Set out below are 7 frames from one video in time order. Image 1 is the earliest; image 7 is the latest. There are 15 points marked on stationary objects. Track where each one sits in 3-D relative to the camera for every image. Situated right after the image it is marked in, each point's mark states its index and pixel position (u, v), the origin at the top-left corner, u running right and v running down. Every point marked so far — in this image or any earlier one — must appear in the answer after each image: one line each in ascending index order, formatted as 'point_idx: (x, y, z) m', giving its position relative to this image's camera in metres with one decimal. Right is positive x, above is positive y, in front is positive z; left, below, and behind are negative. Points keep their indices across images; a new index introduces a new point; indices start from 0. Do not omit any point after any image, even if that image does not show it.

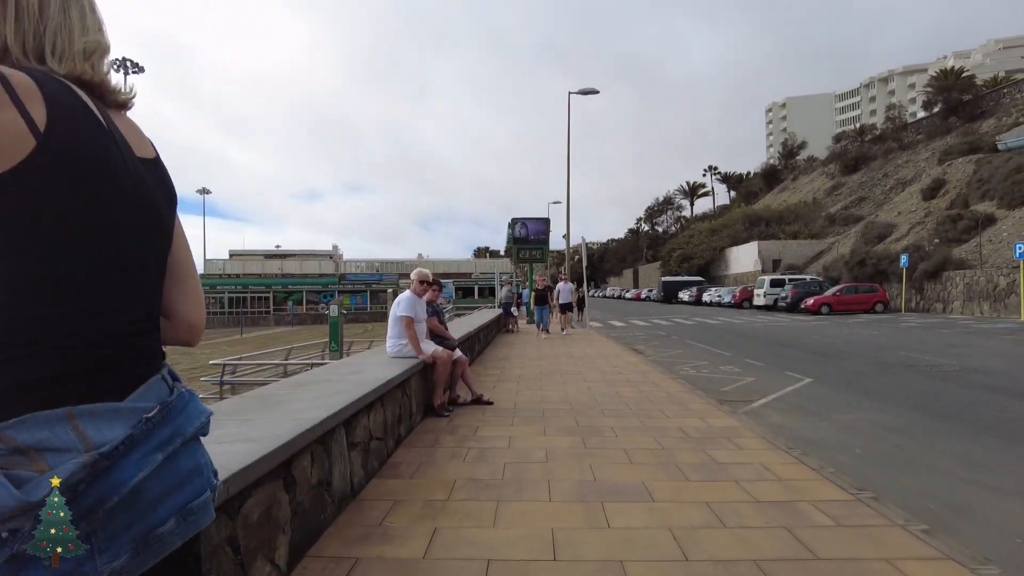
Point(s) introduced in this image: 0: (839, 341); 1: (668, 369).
0: (+9.5, -1.5, +18.8) m
1: (+2.9, -1.6, +12.4) m
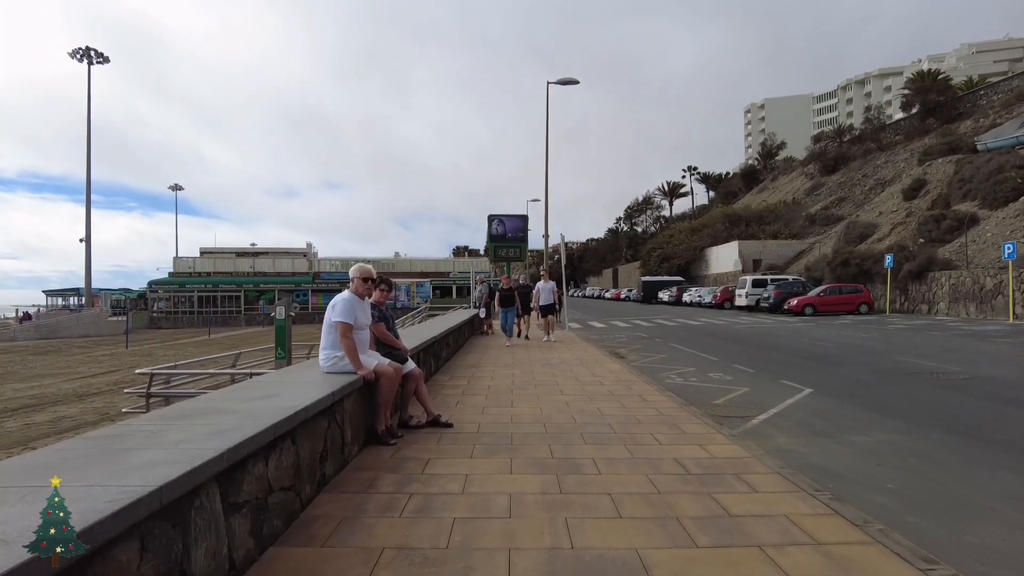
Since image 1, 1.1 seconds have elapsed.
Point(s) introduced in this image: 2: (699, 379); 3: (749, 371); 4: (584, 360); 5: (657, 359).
0: (+8.7, -1.6, +17.9) m
1: (+2.4, -1.6, +11.3) m
2: (+3.2, -1.6, +11.3) m
3: (+4.4, -1.5, +12.0) m
4: (+1.3, -1.3, +11.9) m
5: (+3.2, -1.5, +14.2) m
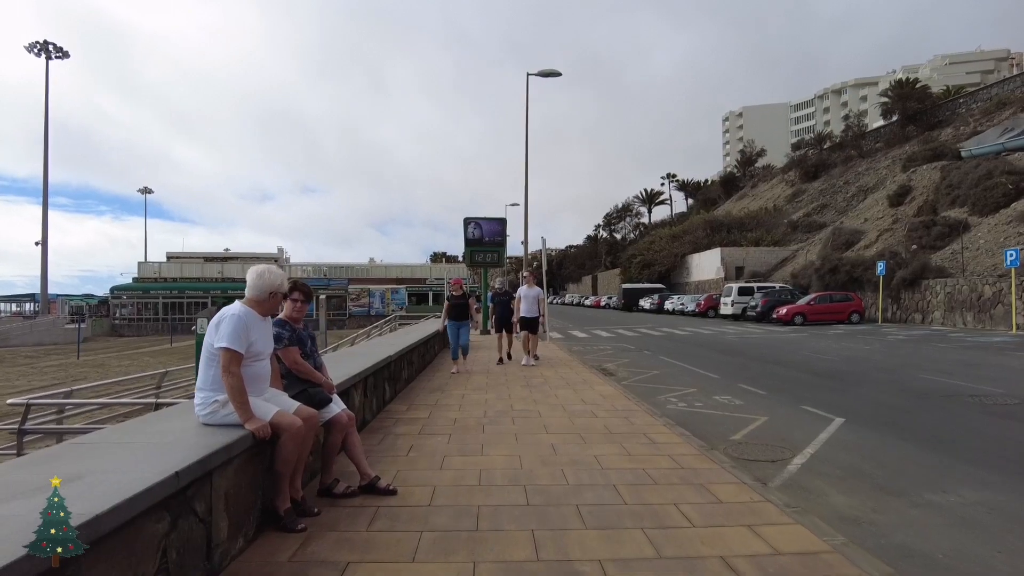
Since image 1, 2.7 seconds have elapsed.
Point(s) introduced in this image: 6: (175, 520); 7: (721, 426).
0: (+8.1, -1.8, +16.5) m
1: (+2.0, -1.7, +9.7) m
2: (+2.8, -1.7, +9.6) m
3: (+4.0, -1.7, +10.4) m
4: (+0.9, -1.5, +10.2) m
5: (+2.7, -1.7, +12.6) m
6: (-1.5, -1.0, +2.8) m
7: (+2.6, -1.7, +7.8) m
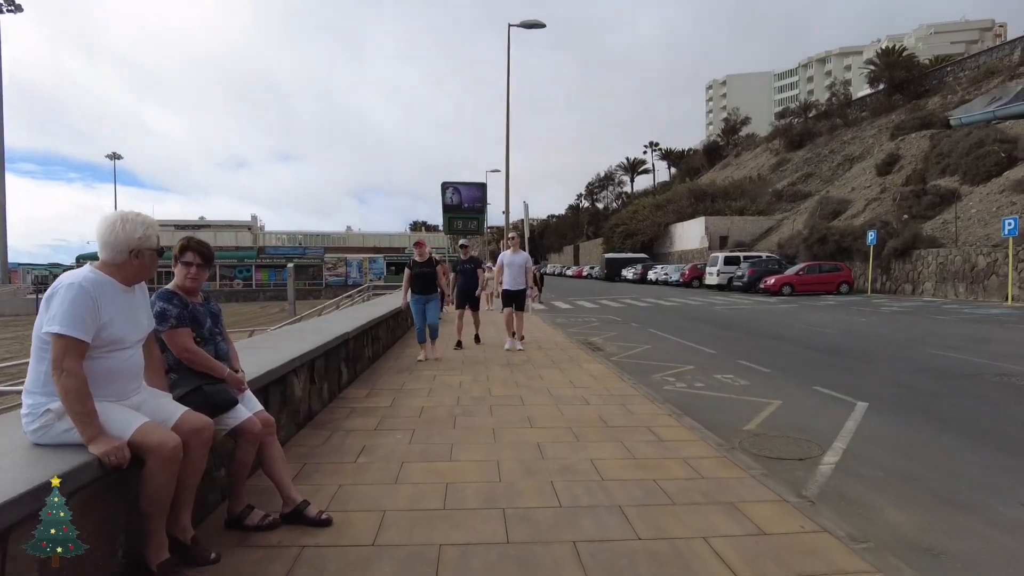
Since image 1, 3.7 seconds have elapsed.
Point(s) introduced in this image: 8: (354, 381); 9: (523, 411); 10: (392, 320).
0: (+7.6, -1.0, +15.6) m
1: (+1.8, -1.2, +8.6) m
2: (+2.6, -1.3, +8.6) m
3: (+3.7, -1.2, +9.4) m
4: (+0.6, -1.0, +9.1) m
5: (+2.3, -1.1, +11.5) m
6: (-1.6, -0.9, +1.7) m
7: (+2.3, -1.3, +6.8) m
8: (-1.8, -1.1, +7.3) m
9: (+0.1, -1.1, +5.8) m
10: (-1.9, -0.5, +10.0) m
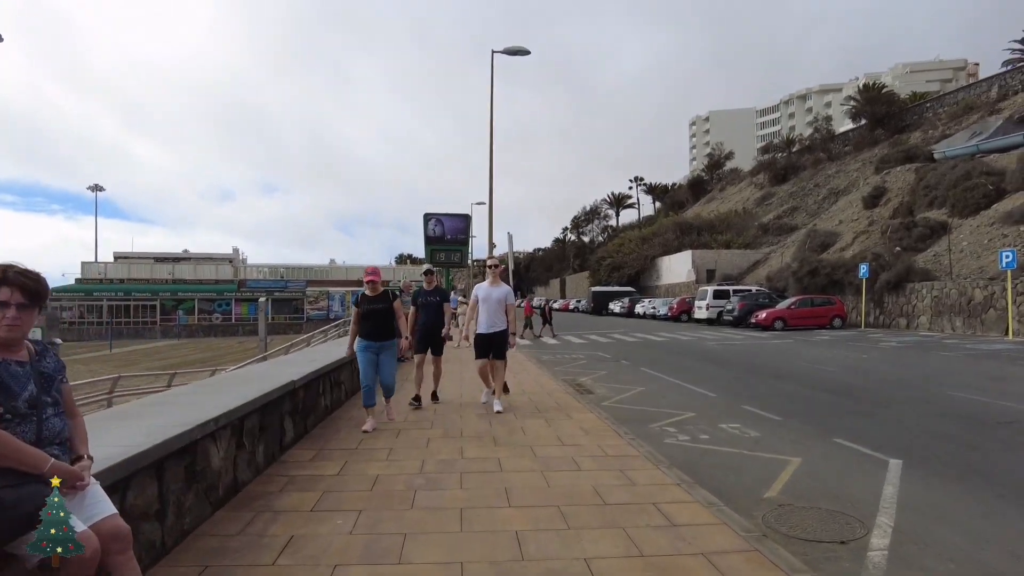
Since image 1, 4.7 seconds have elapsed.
0: (+7.3, -1.8, +14.7) m
1: (+1.5, -1.7, +7.6) m
2: (+2.3, -1.7, +7.6) m
3: (+3.4, -1.7, +8.4) m
4: (+0.3, -1.5, +8.1) m
5: (+2.0, -1.7, +10.5) m
6: (-1.7, -1.0, +0.6) m
7: (+2.1, -1.7, +5.8) m
8: (-2.0, -1.4, +6.2) m
9: (-0.1, -1.4, +4.8) m
10: (-2.1, -1.0, +8.9) m
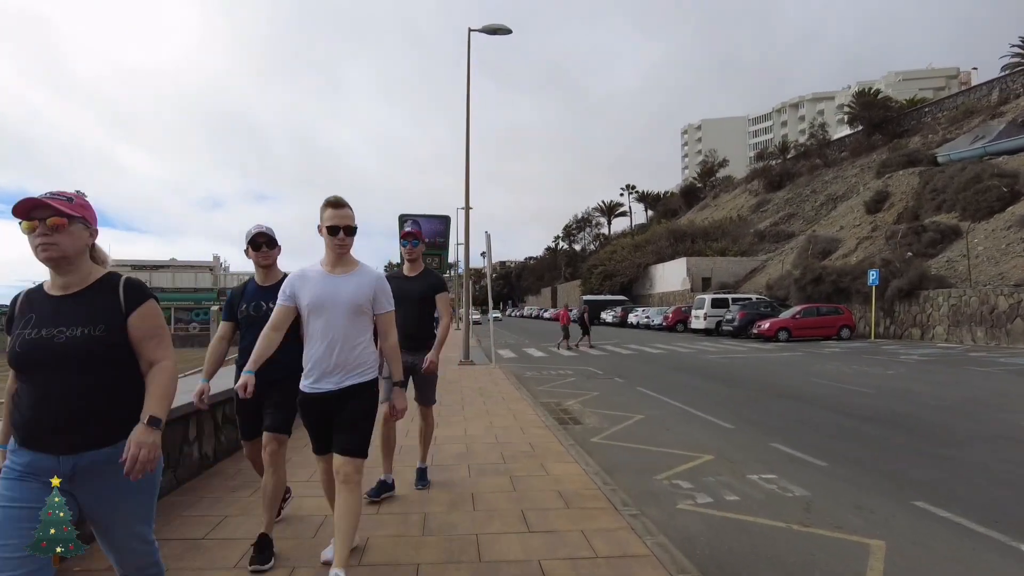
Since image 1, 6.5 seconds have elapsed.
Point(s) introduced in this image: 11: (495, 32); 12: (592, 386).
0: (+6.8, -2.0, +12.6) m
1: (+1.1, -1.7, +5.5) m
2: (+1.9, -1.7, +5.5) m
3: (+3.0, -1.7, +6.3) m
4: (-0.1, -1.5, +6.0) m
5: (+1.6, -1.8, +8.4) m
6: (-2.0, -0.9, -1.5) m
7: (+1.7, -1.7, +3.7) m
8: (-2.4, -1.4, +4.1) m
9: (-0.4, -1.4, +2.7) m
10: (-2.6, -1.0, +6.8) m
11: (-0.4, +6.5, +16.4) m
12: (+1.5, -1.9, +12.5) m
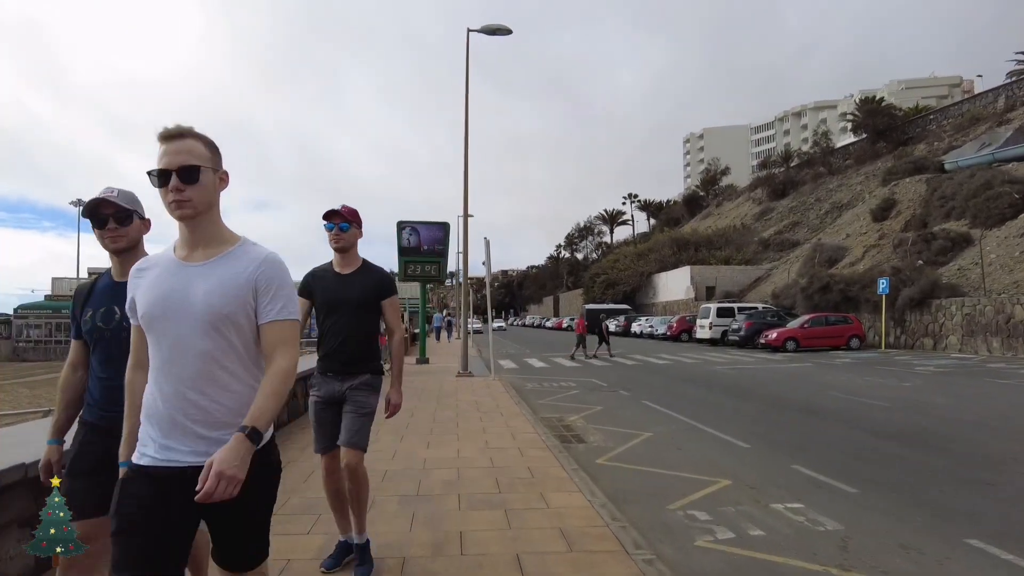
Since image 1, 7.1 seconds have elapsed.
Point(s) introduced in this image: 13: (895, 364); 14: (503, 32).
0: (+6.8, -2.1, +12.0) m
1: (+1.1, -1.8, +4.9) m
2: (+1.9, -1.8, +4.9) m
3: (+3.0, -1.8, +5.7) m
4: (-0.1, -1.6, +5.4) m
5: (+1.6, -1.9, +7.8) m
6: (-2.0, -0.8, -2.1) m
7: (+1.7, -1.7, +3.1) m
8: (-2.4, -1.5, +3.5) m
9: (-0.5, -1.4, +2.1) m
10: (-2.6, -1.1, +6.2) m
11: (-0.4, +6.3, +15.9) m
12: (+1.5, -2.1, +11.8) m
13: (+11.5, -2.3, +19.5) m
14: (-0.2, +6.3, +15.8) m
